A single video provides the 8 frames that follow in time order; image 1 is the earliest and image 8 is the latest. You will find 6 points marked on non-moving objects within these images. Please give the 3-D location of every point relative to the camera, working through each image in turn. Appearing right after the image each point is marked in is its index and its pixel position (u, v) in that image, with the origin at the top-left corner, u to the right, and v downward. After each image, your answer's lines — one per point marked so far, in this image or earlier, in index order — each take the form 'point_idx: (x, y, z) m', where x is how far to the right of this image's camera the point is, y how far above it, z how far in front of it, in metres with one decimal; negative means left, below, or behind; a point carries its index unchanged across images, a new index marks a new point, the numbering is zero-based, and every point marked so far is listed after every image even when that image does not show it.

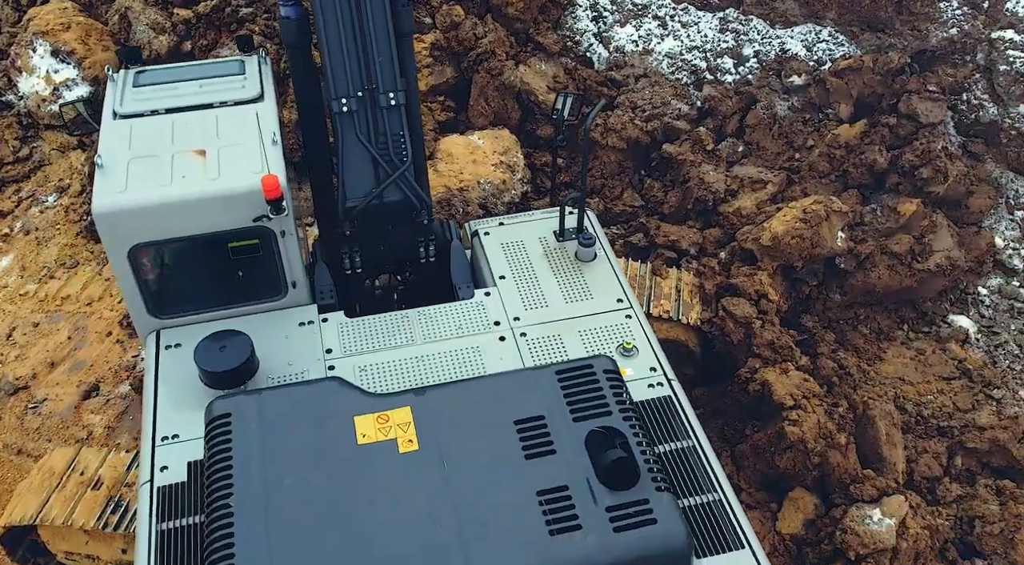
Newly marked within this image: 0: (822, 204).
0: (+2.0, +0.5, +5.3) m
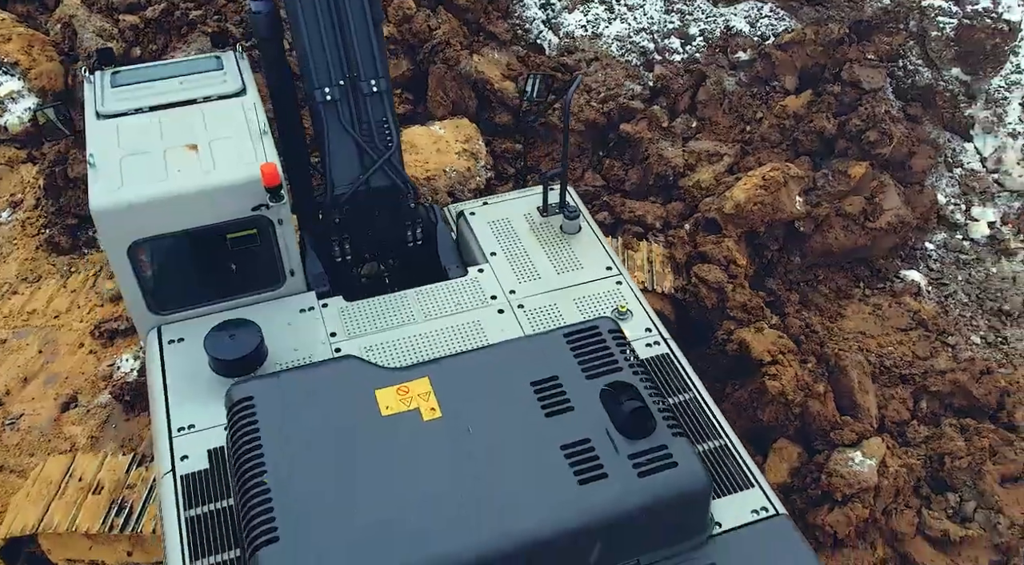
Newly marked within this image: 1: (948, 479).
0: (+1.8, +0.8, +5.5) m
1: (+2.5, -1.1, +4.6) m
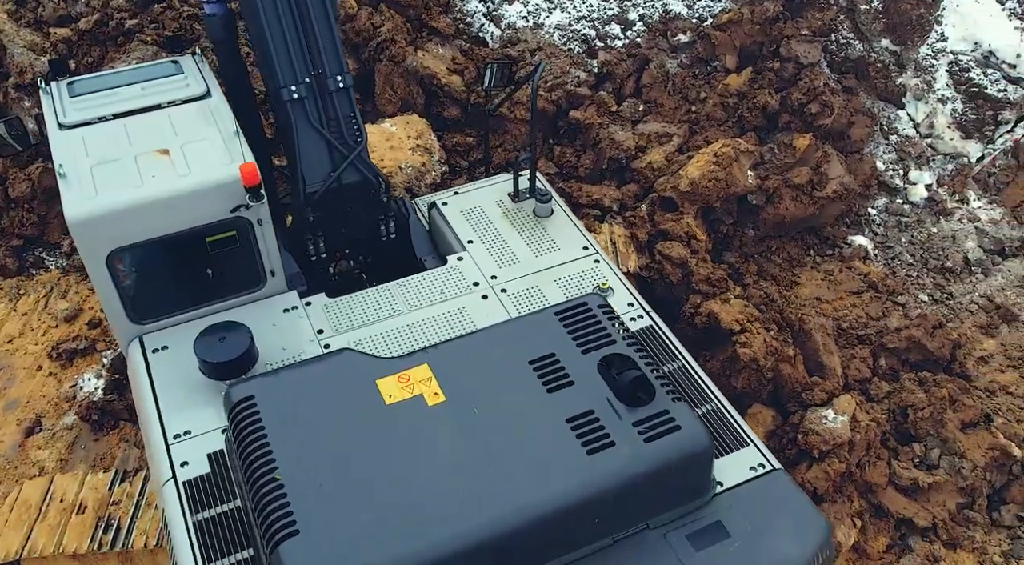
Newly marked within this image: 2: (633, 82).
0: (+1.5, +1.0, +5.6) m
1: (+2.4, -0.9, +4.8) m
2: (+1.0, +1.6, +6.5) m
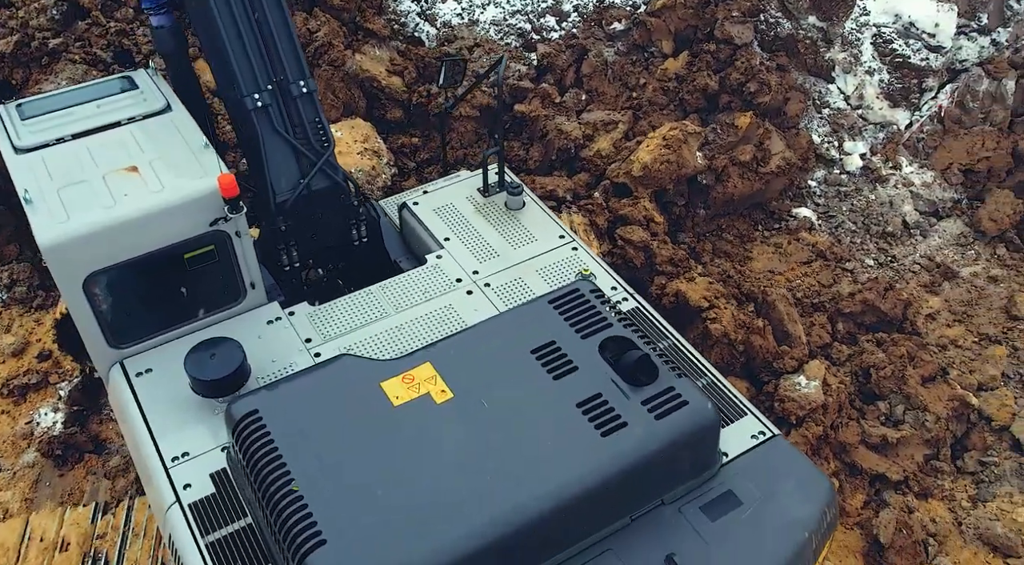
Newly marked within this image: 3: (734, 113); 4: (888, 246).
0: (+1.2, +1.1, +5.8) m
1: (+2.3, -0.7, +5.0) m
2: (+0.5, +1.7, +6.6) m
3: (+1.7, +1.3, +6.2) m
4: (+2.8, +0.3, +6.1) m
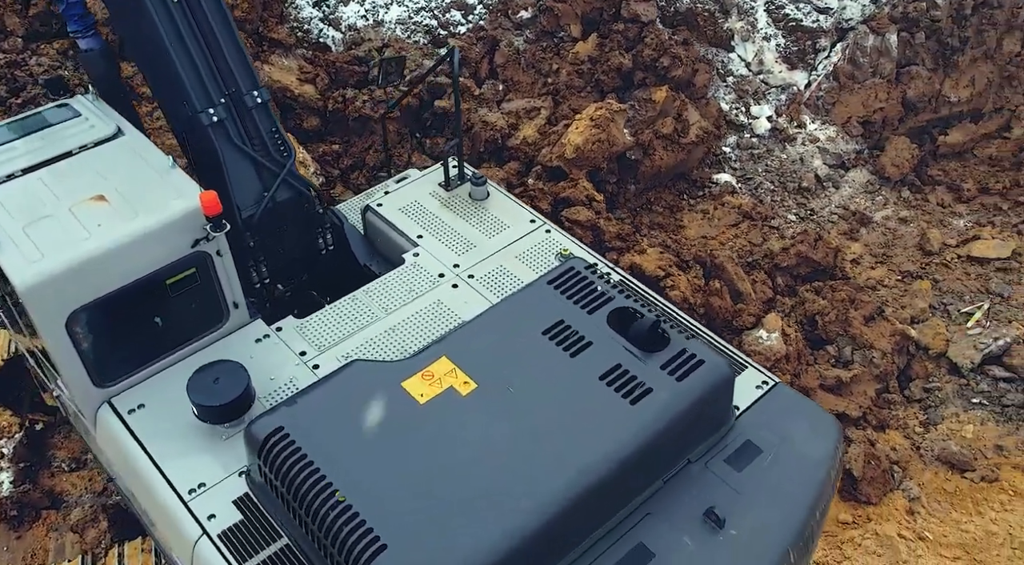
0: (+0.7, +1.3, +5.9) m
1: (+2.1, -0.3, +5.3) m
2: (-0.1, +1.8, +6.6) m
3: (+1.1, +1.6, +6.4) m
4: (+2.4, +0.7, +6.5) m
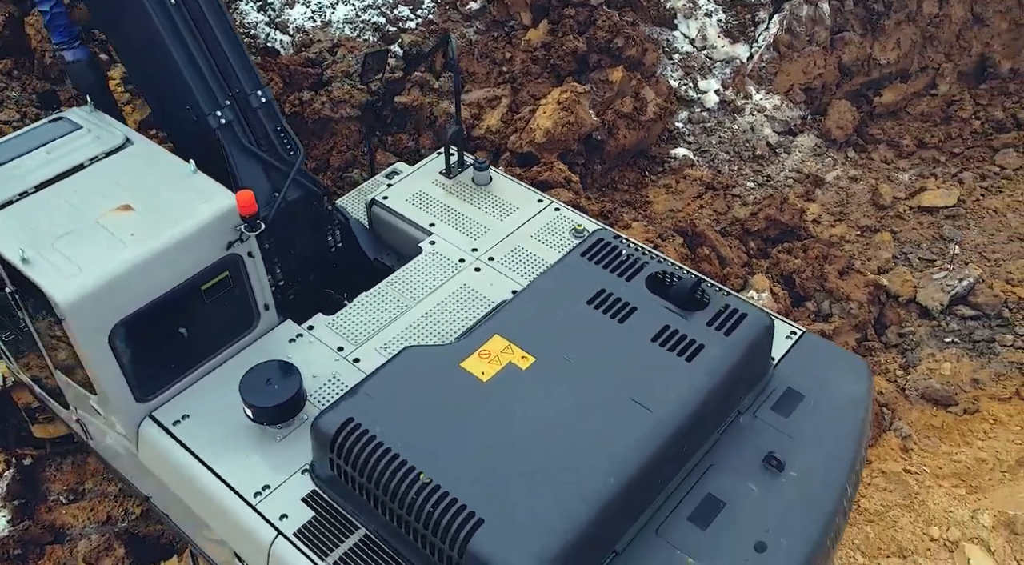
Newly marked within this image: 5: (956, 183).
0: (+0.4, +1.4, +6.0) m
1: (+2.0, -0.1, +5.5) m
2: (-0.5, +1.9, +6.6) m
3: (+0.8, +1.8, +6.5) m
4: (+2.1, +1.0, +6.7) m
5: (+3.6, +0.8, +6.4) m
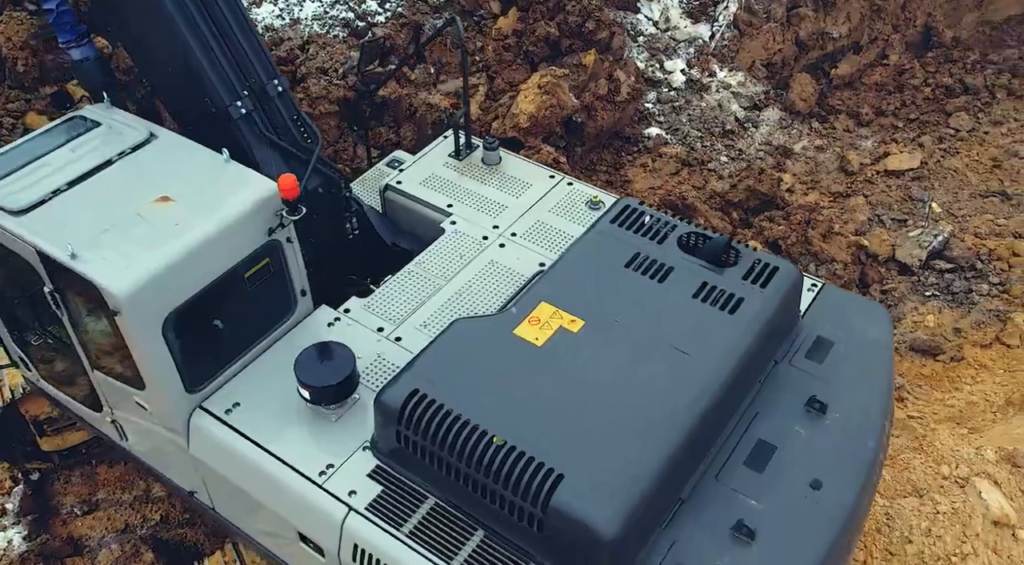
0: (+0.3, +1.6, +6.1) m
1: (+2.0, +0.2, +5.7) m
2: (-0.7, +2.0, +6.7) m
3: (+0.6, +1.9, +6.6) m
4: (+2.0, +1.2, +6.9) m
5: (+3.4, +1.1, +6.7) m
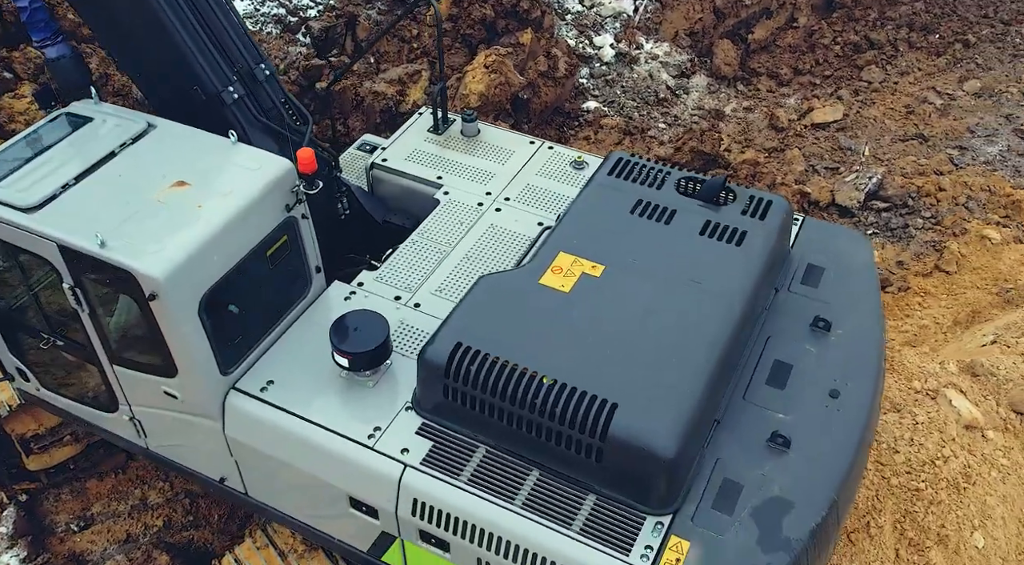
0: (-0.1, +1.8, +6.2) m
1: (+1.7, +0.6, +6.0) m
2: (-1.2, +2.1, +6.7) m
3: (+0.1, +2.2, +6.7) m
4: (+1.5, +1.6, +7.1) m
5: (+3.0, +1.7, +7.1) m
